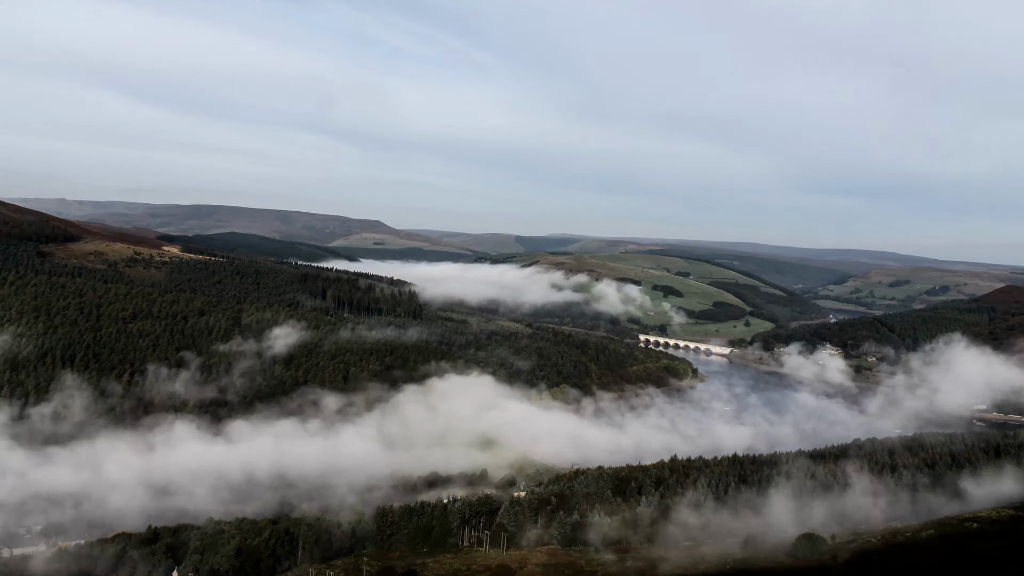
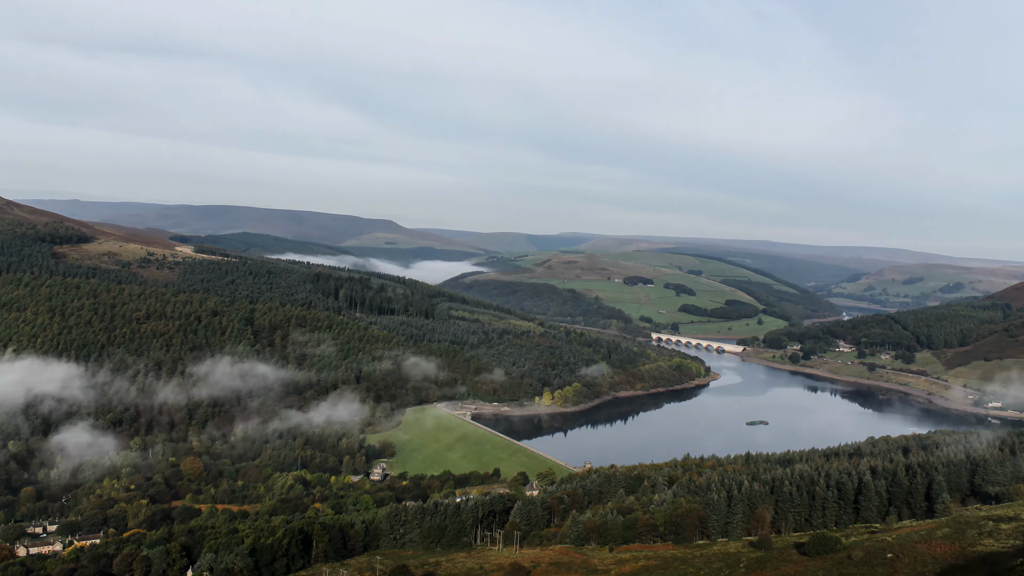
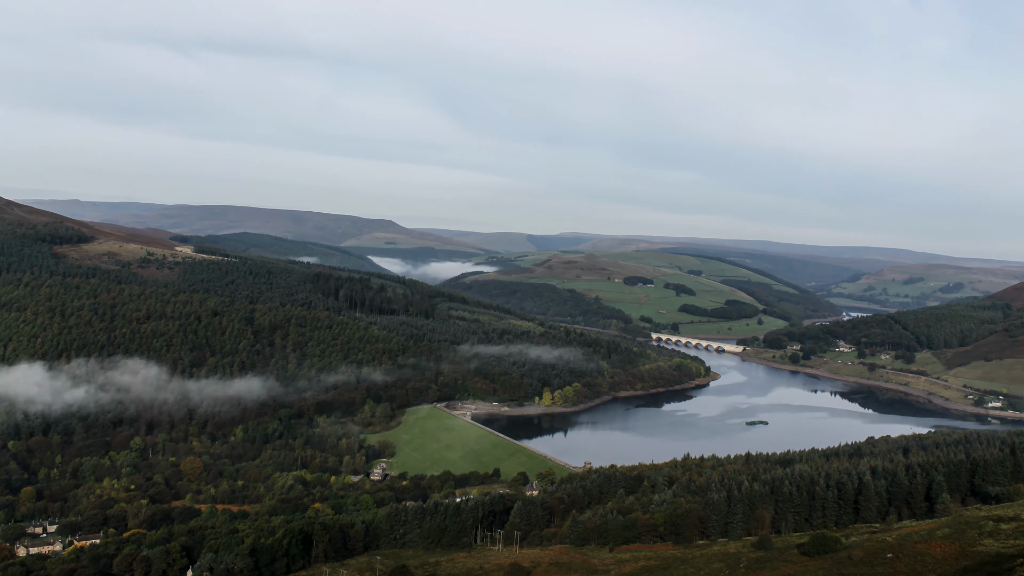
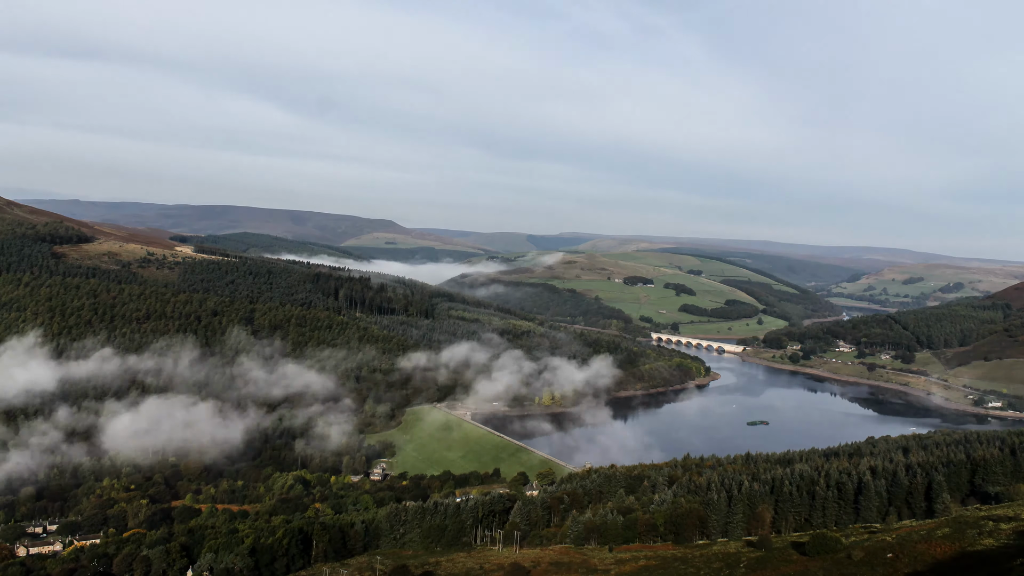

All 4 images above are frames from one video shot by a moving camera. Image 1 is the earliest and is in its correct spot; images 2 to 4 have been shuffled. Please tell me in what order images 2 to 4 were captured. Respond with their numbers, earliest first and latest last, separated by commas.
4, 2, 3
